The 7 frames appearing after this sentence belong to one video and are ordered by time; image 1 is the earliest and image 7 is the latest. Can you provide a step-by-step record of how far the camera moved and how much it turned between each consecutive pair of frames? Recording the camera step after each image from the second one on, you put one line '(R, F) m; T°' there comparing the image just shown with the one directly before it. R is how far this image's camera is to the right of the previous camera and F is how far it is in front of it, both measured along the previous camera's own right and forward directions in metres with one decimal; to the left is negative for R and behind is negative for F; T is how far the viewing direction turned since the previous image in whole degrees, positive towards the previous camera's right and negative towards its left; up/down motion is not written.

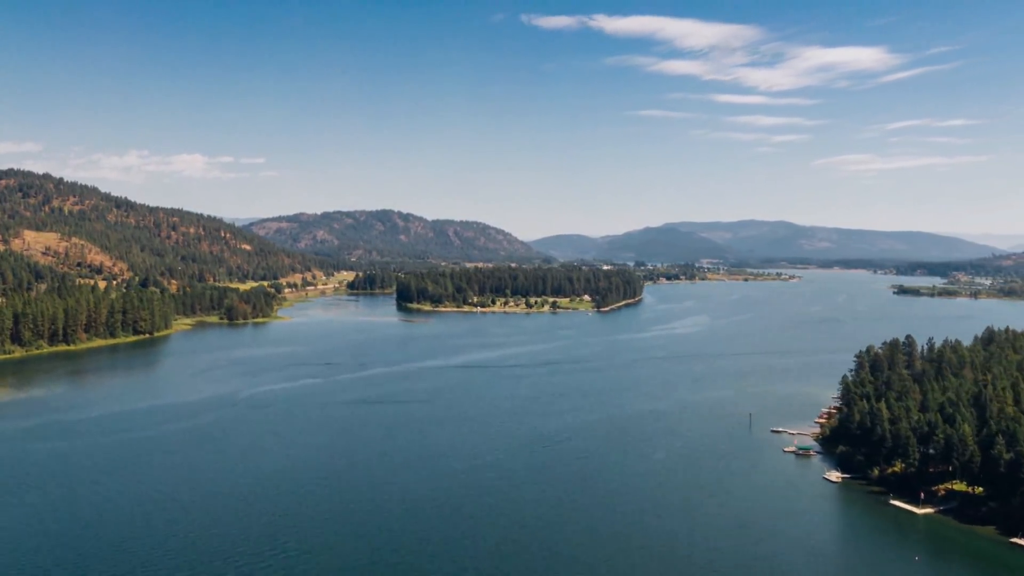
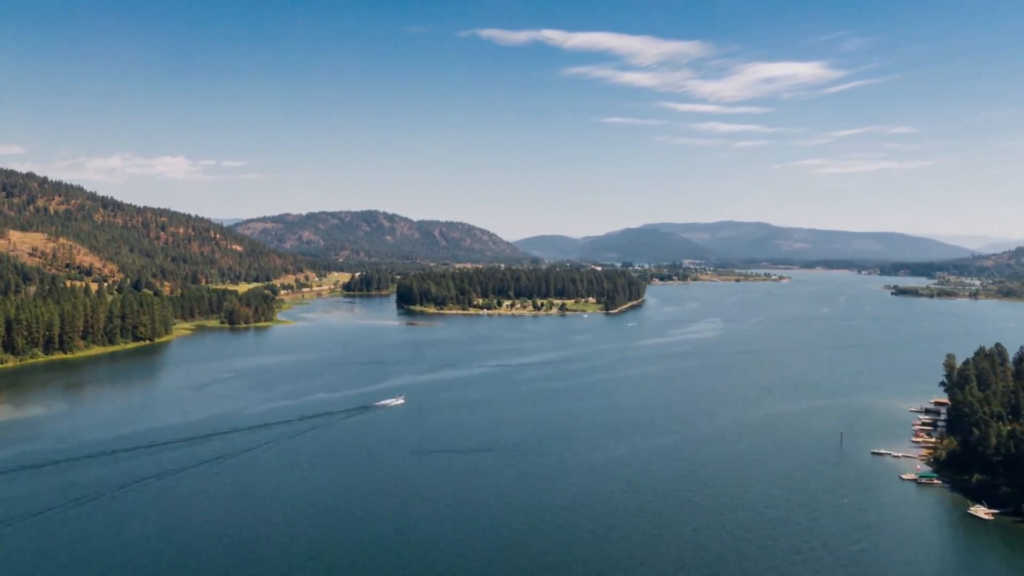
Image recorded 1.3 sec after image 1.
(-1.9, +2.3) m; +1°
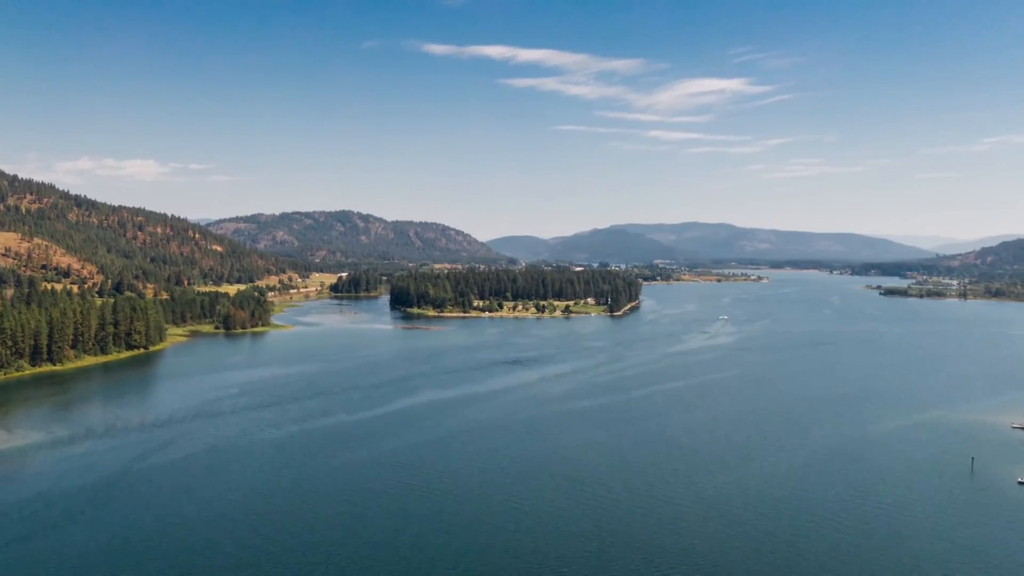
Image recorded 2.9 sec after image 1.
(-2.3, +2.7) m; +2°
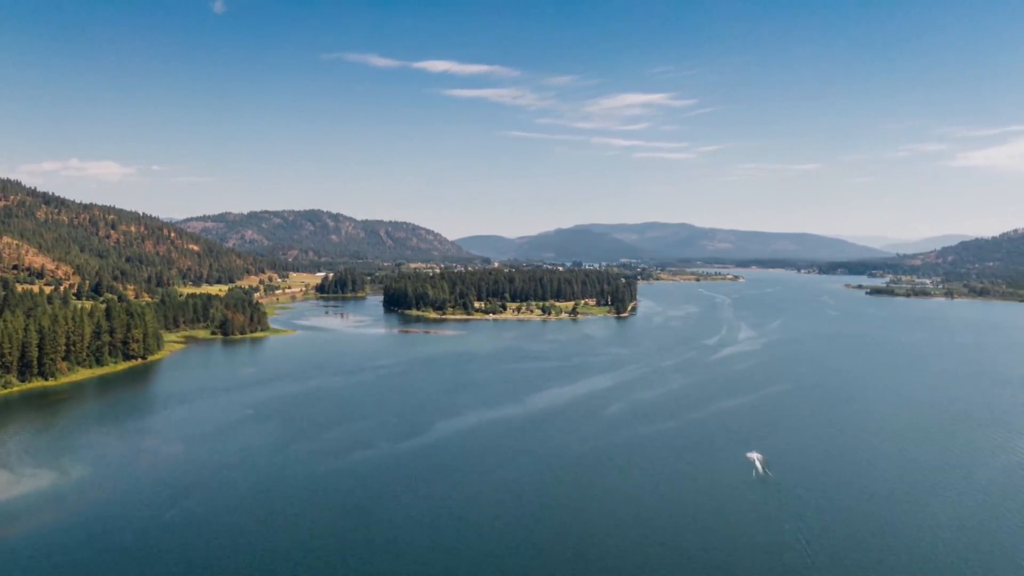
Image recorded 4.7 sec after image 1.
(-2.8, +3.1) m; +2°
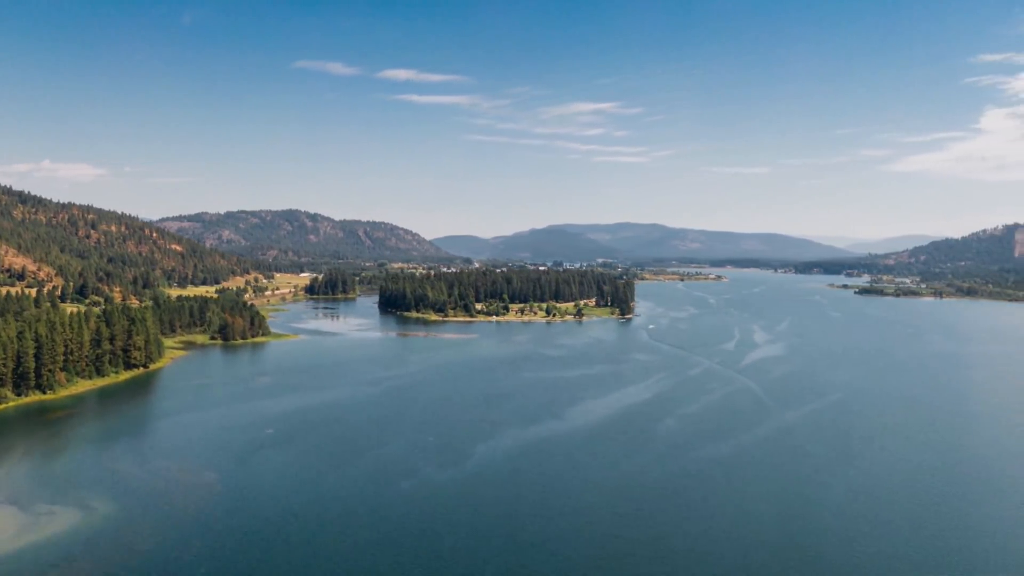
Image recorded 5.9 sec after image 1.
(-2.0, +2.0) m; +1°
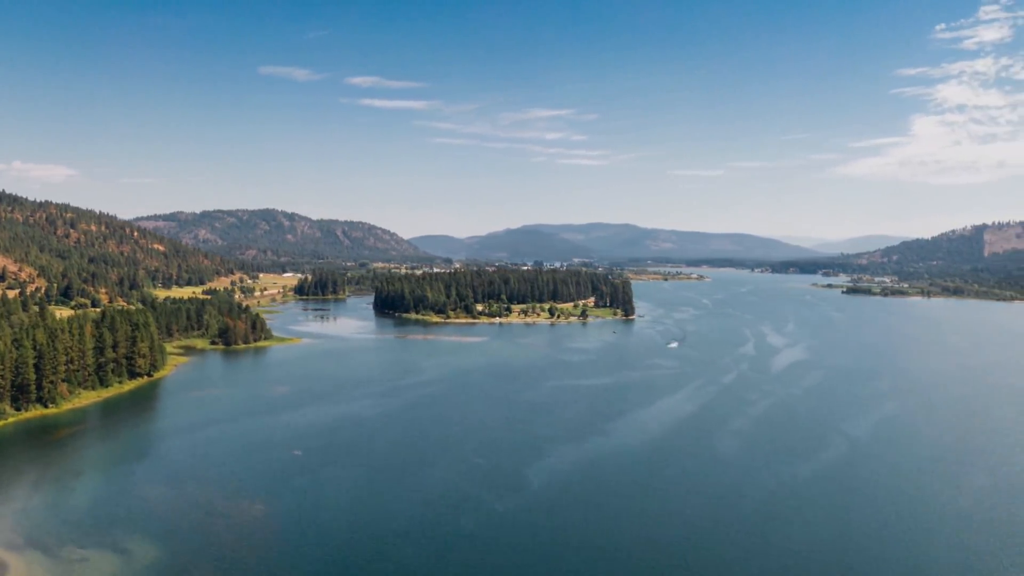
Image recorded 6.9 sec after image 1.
(-1.9, +1.8) m; +1°
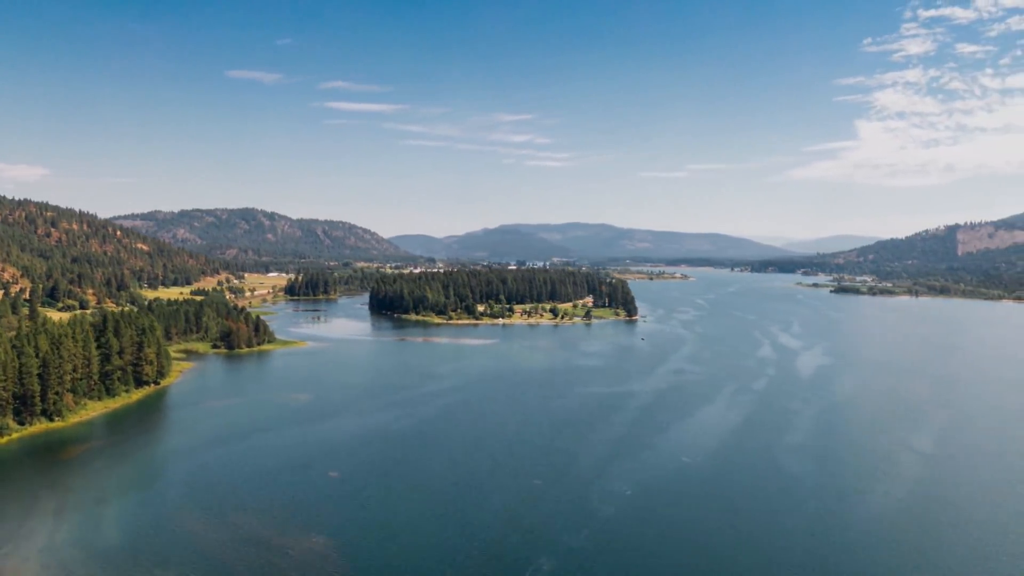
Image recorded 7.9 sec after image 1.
(-1.7, +1.5) m; +1°
